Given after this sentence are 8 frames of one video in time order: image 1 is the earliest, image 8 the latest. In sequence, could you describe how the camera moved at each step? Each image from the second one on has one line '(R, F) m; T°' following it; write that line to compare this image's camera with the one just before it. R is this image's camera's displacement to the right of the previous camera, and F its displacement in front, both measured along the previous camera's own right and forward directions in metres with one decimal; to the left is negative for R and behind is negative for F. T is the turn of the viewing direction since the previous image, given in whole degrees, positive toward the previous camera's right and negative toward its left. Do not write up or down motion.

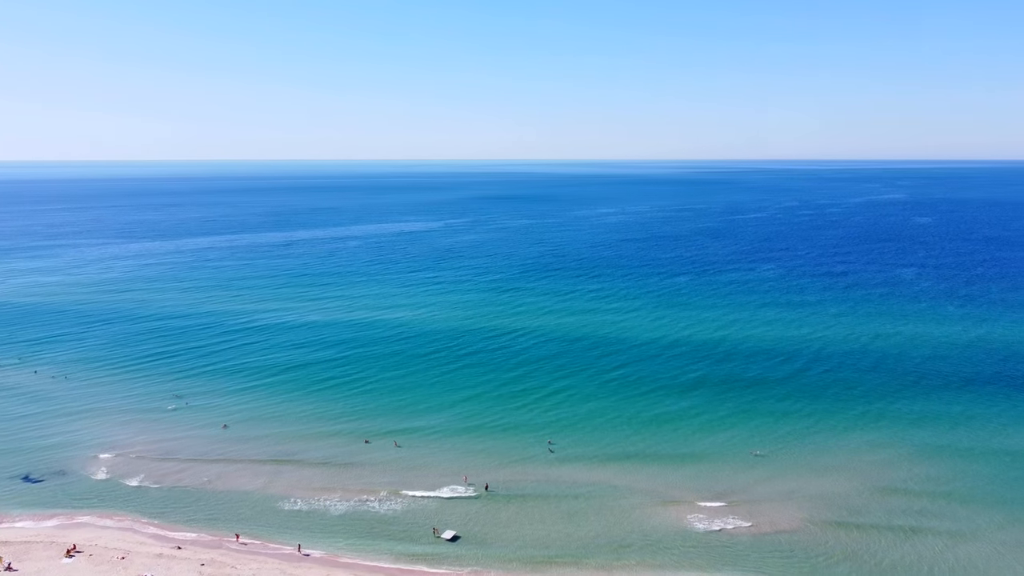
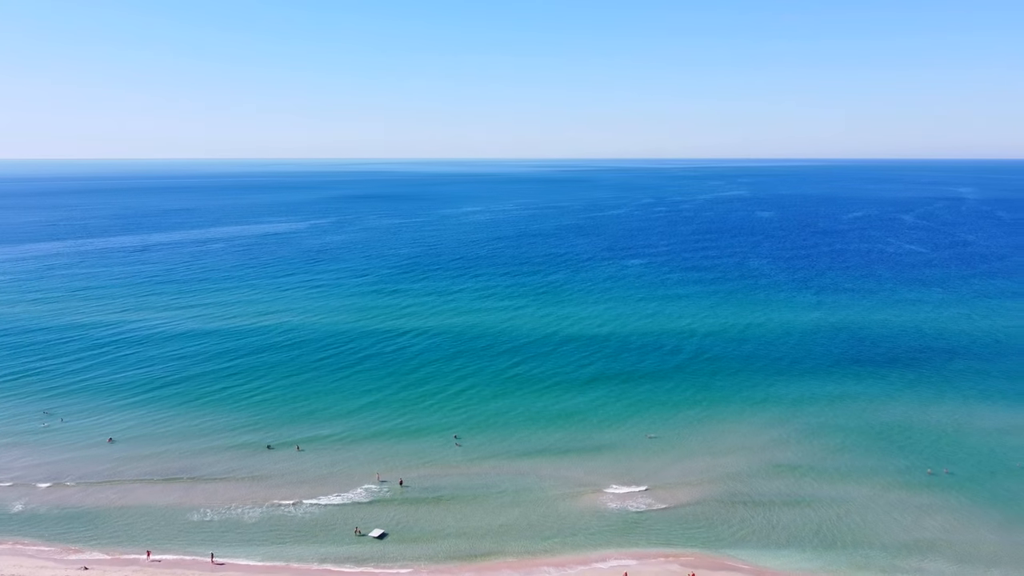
(+3.5, -0.1) m; 0°
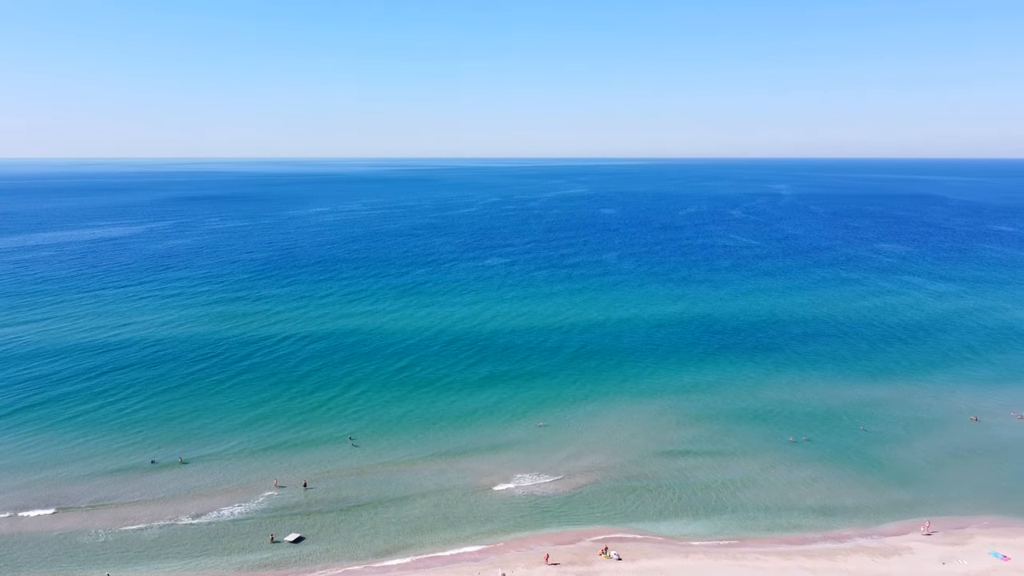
(-1.4, -1.2) m; +9°
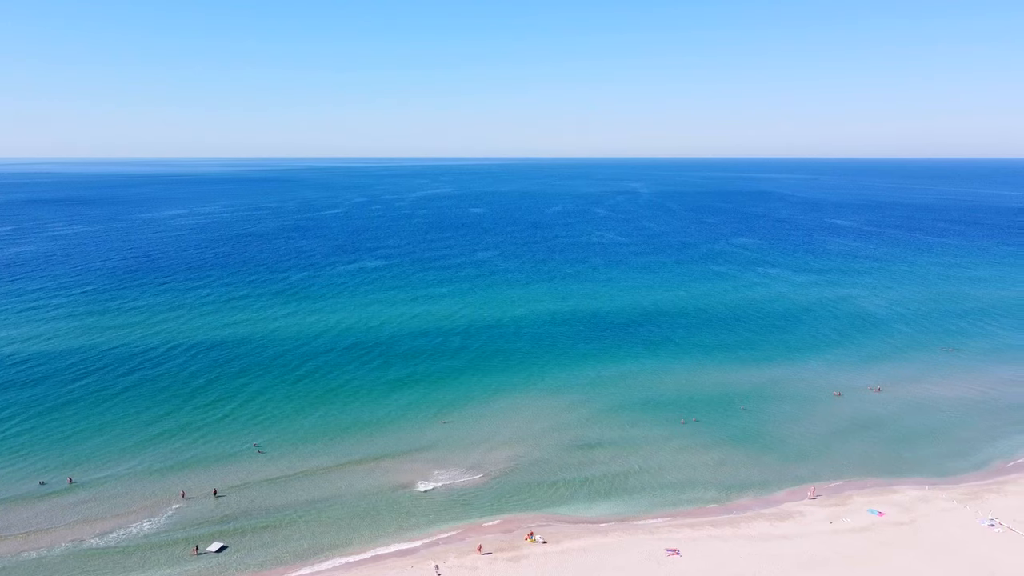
(-2.5, -1.4) m; +10°
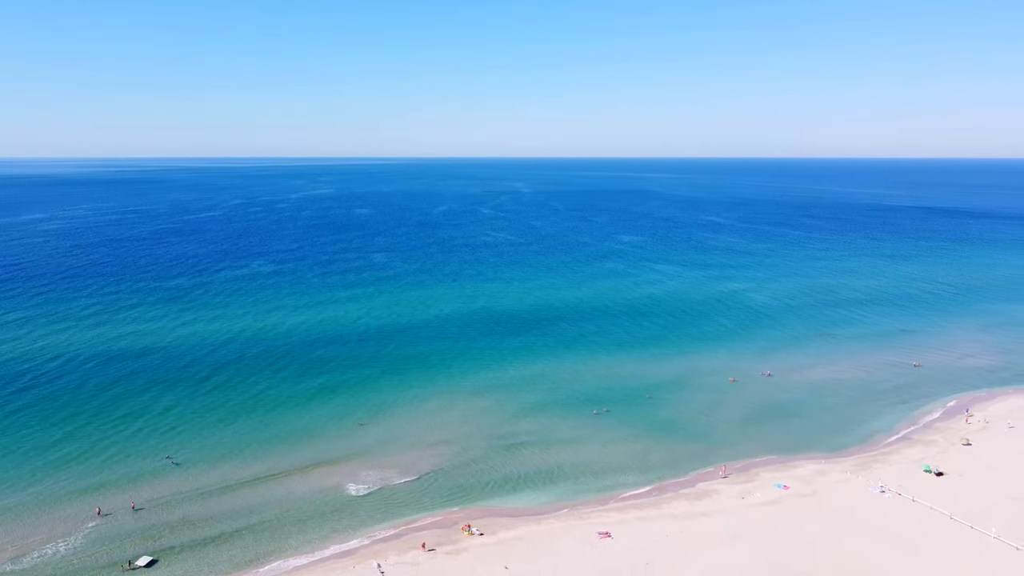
(-2.3, -1.3) m; +8°
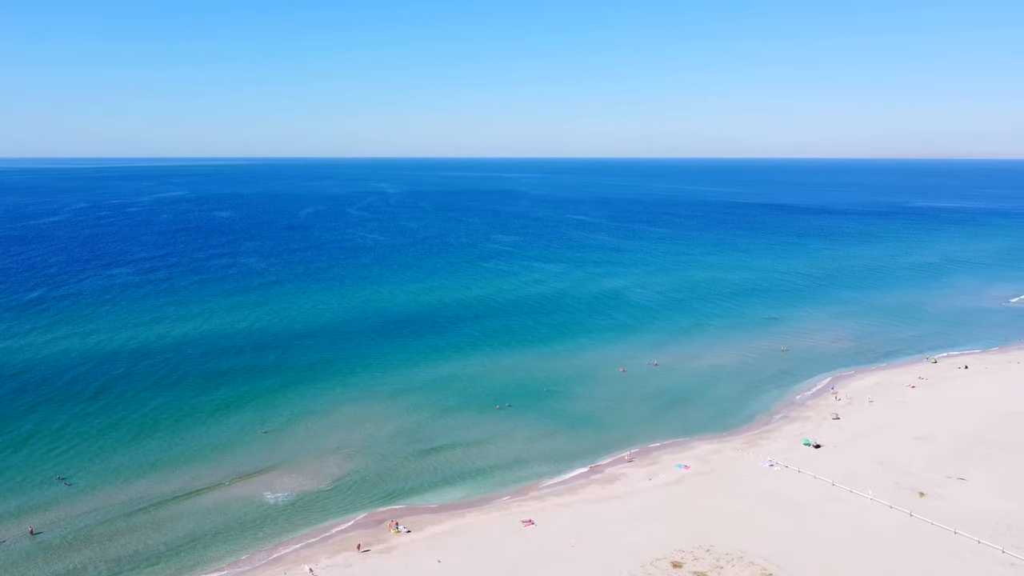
(-2.6, -1.3) m; +10°
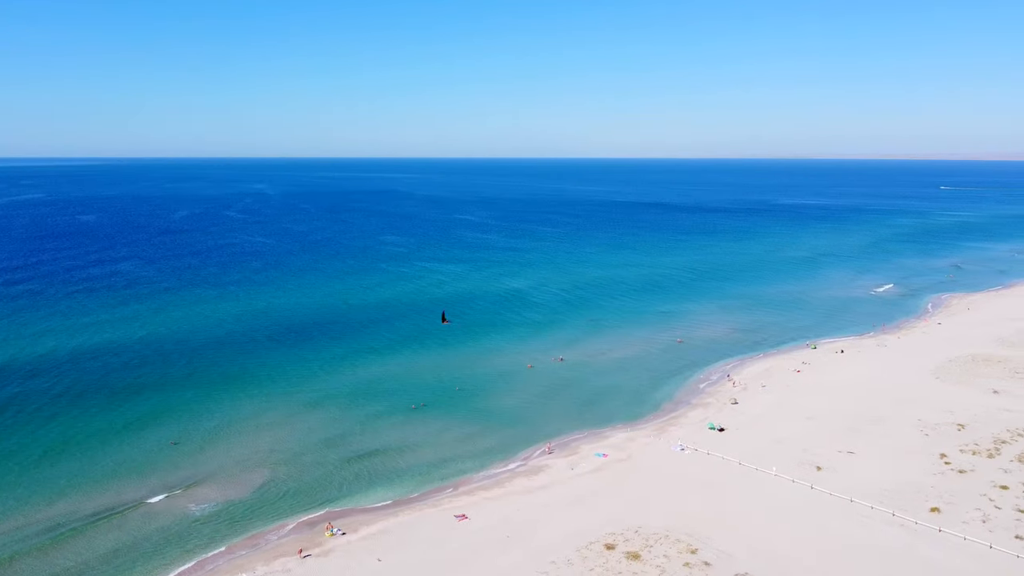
(-2.3, -1.2) m; +9°
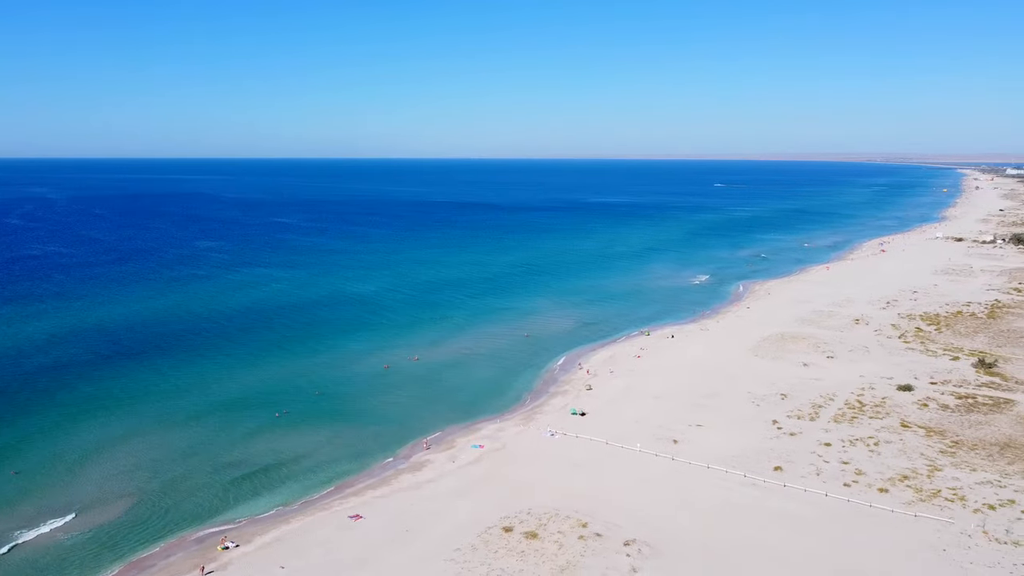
(-3.9, -1.4) m; +14°
